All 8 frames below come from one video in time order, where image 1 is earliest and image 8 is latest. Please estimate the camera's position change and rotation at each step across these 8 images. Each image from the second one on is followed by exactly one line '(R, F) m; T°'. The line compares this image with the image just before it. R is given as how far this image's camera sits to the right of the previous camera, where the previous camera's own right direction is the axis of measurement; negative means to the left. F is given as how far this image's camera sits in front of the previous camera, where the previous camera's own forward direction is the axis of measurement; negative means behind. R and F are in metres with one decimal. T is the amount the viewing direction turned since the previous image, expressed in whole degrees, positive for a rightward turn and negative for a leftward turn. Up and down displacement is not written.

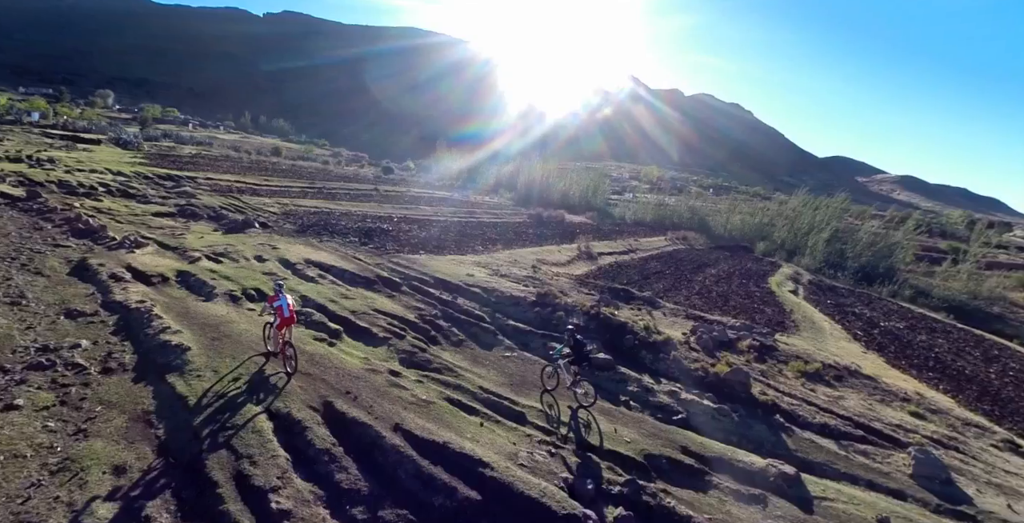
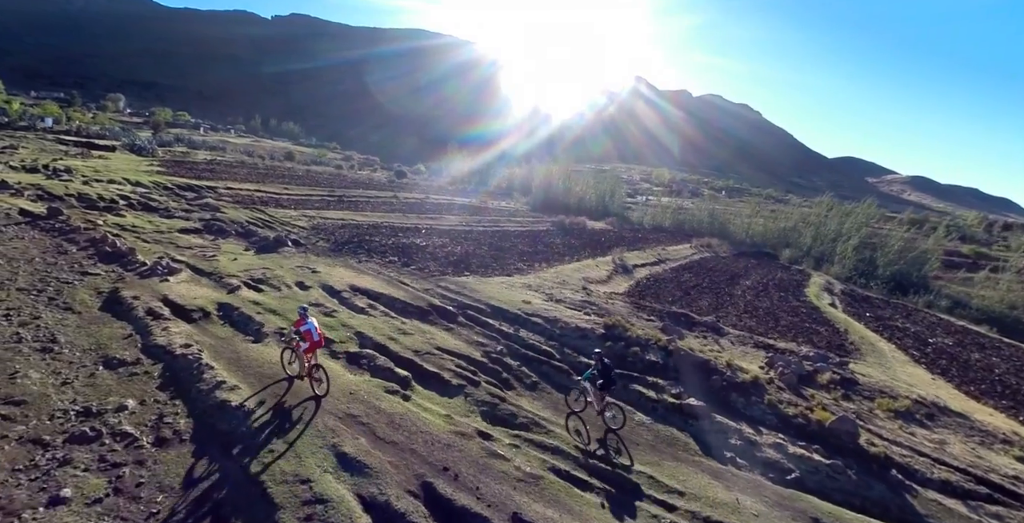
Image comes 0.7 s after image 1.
(-1.3, +1.0) m; 0°
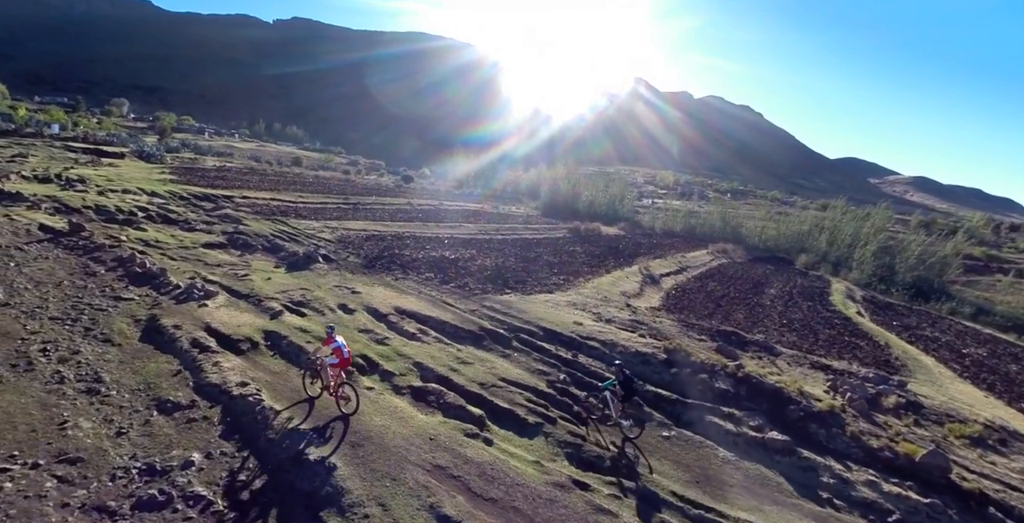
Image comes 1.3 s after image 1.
(-1.2, +0.6) m; 0°
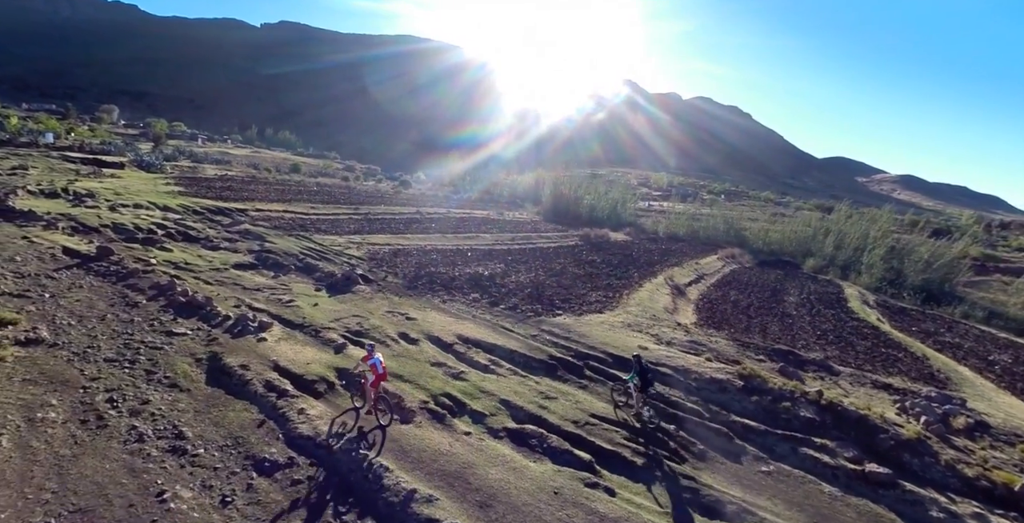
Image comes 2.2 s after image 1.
(-1.6, +0.5) m; +1°
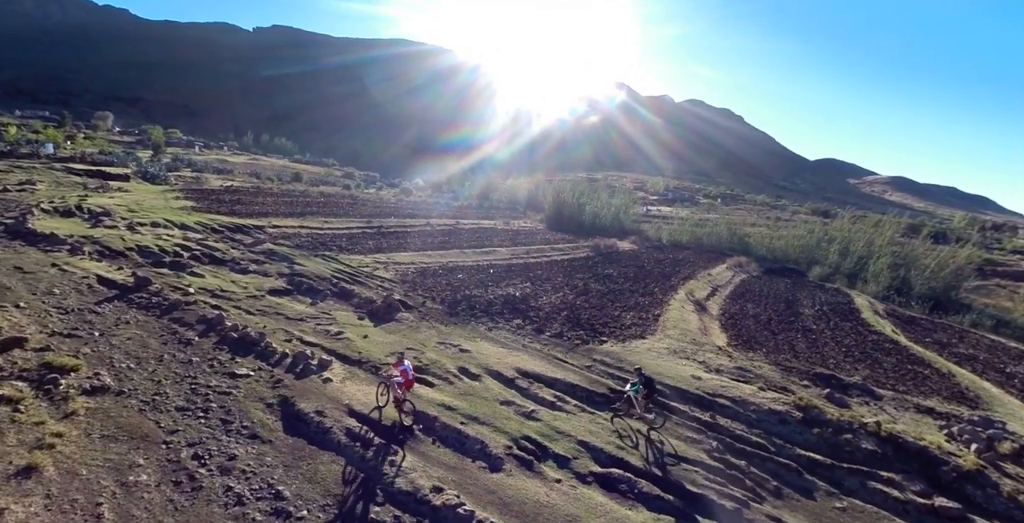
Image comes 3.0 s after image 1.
(-1.4, +0.1) m; +1°
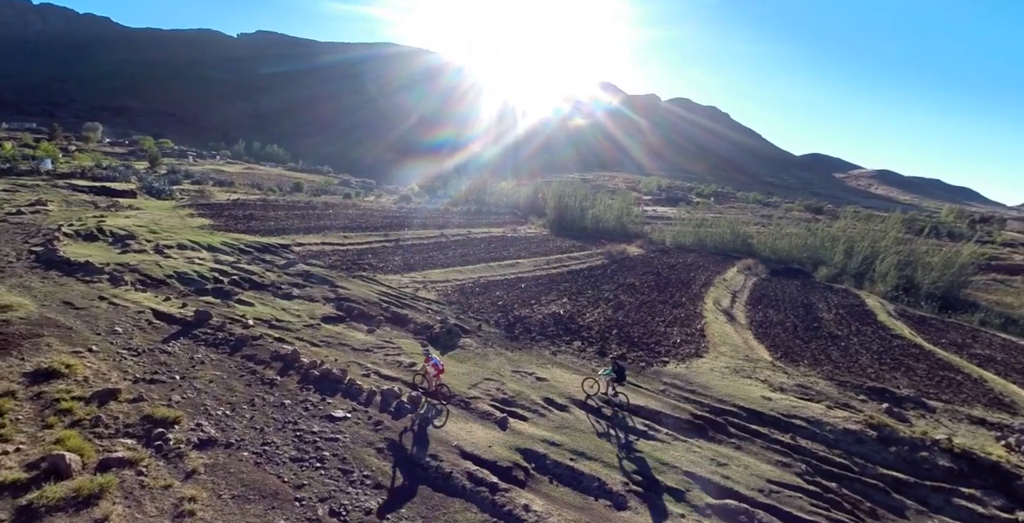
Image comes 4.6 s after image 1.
(-2.0, +0.1) m; +2°
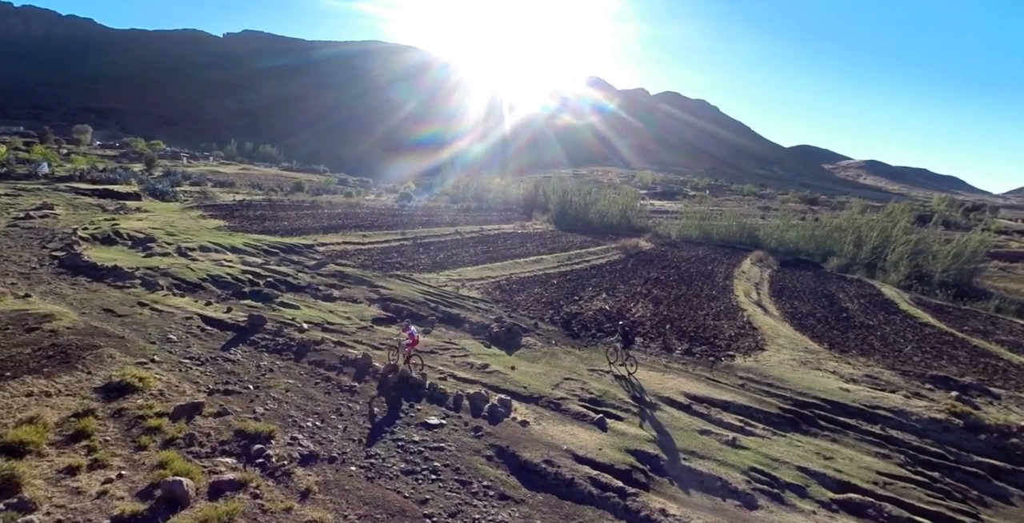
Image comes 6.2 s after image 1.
(-1.9, +0.5) m; +1°
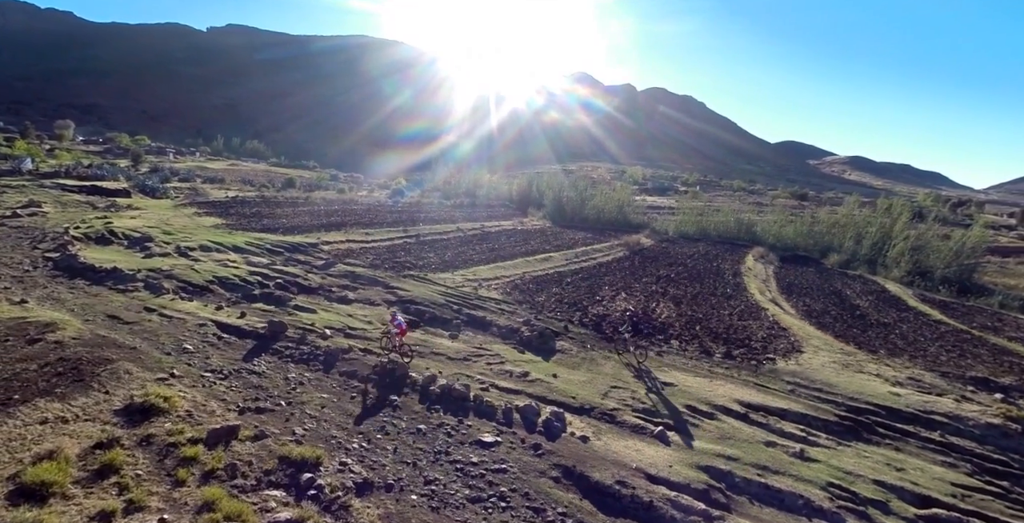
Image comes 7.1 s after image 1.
(-1.1, +0.7) m; +1°
